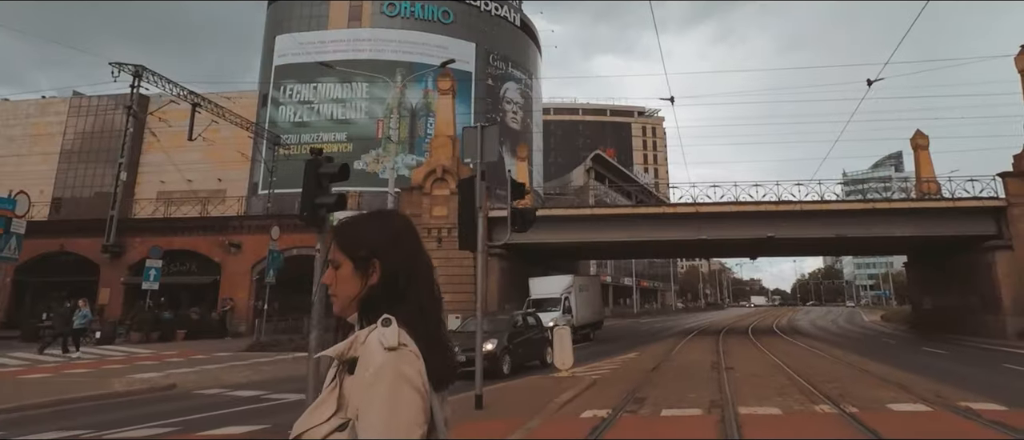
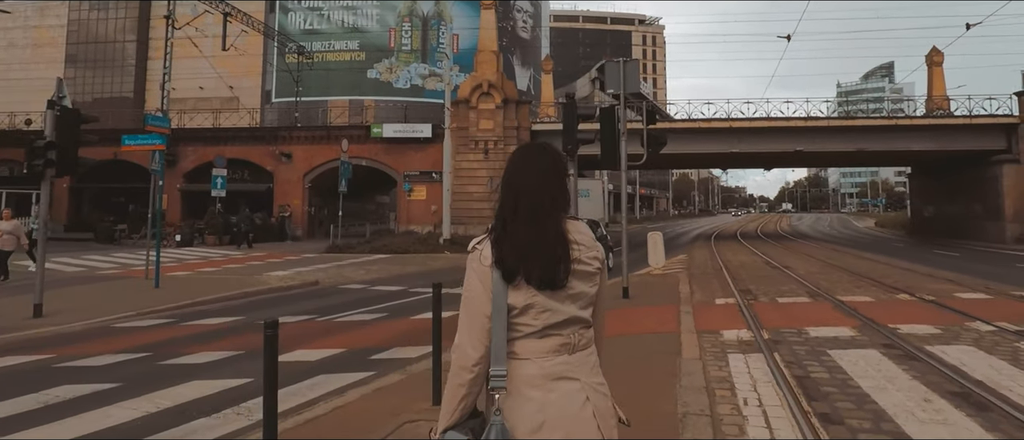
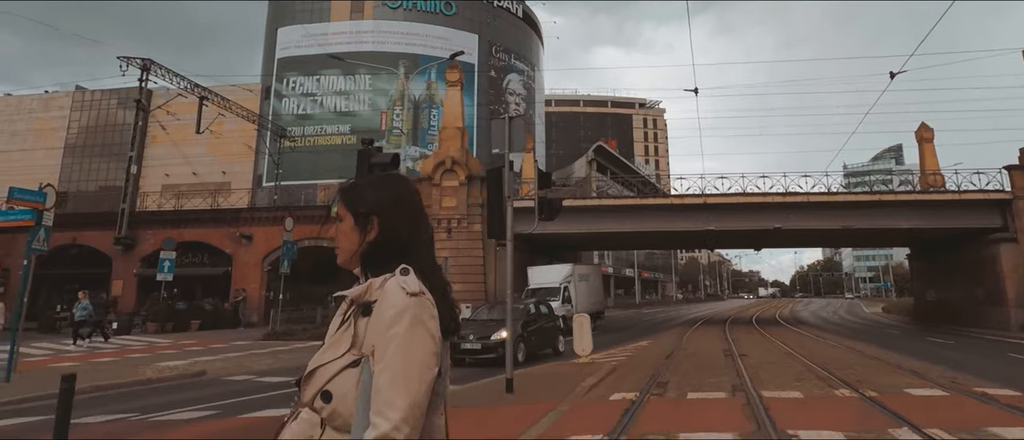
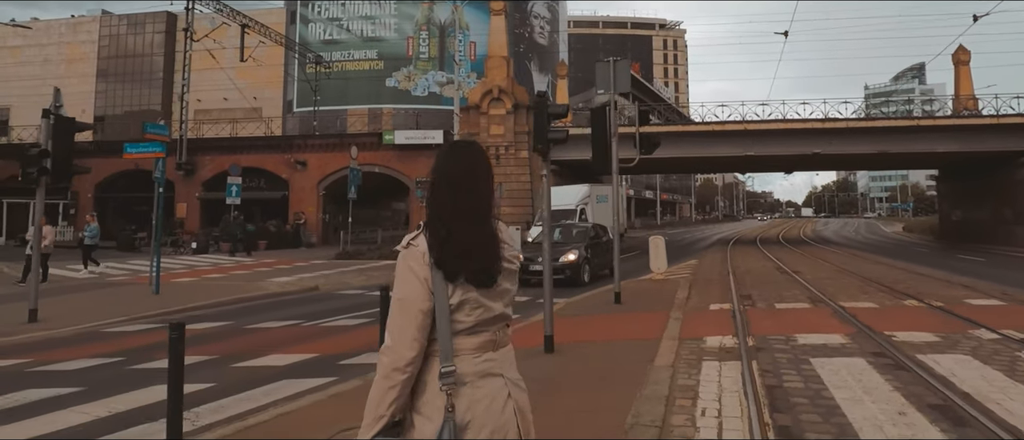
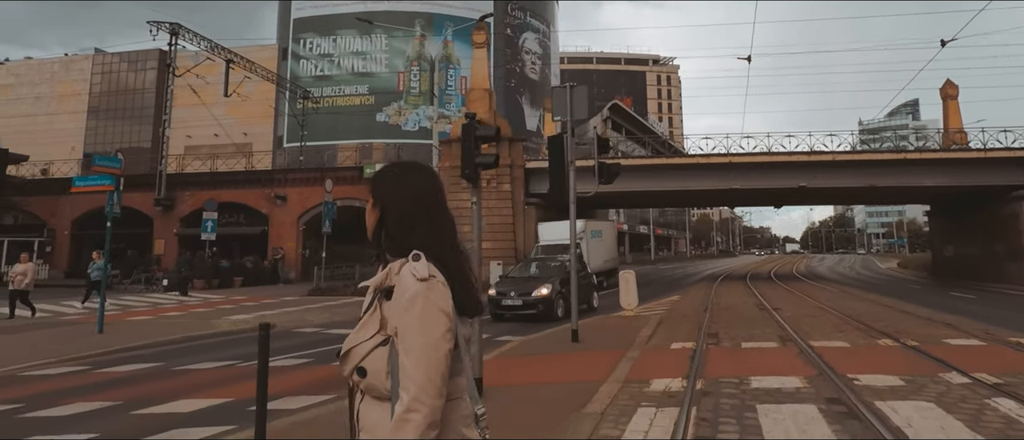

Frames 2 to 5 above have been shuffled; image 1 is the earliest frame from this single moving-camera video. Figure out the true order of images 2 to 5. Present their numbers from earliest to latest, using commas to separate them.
3, 5, 4, 2
